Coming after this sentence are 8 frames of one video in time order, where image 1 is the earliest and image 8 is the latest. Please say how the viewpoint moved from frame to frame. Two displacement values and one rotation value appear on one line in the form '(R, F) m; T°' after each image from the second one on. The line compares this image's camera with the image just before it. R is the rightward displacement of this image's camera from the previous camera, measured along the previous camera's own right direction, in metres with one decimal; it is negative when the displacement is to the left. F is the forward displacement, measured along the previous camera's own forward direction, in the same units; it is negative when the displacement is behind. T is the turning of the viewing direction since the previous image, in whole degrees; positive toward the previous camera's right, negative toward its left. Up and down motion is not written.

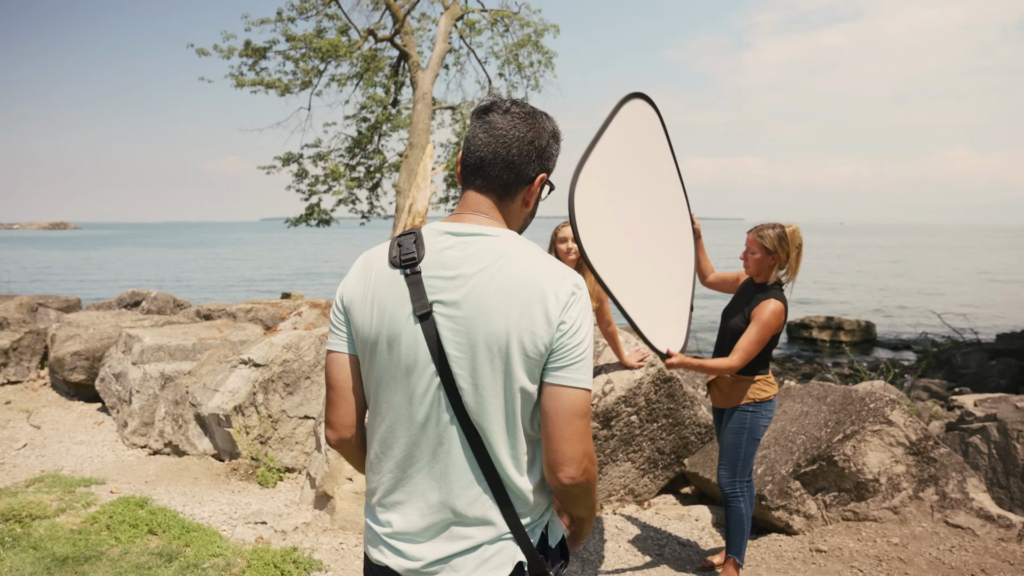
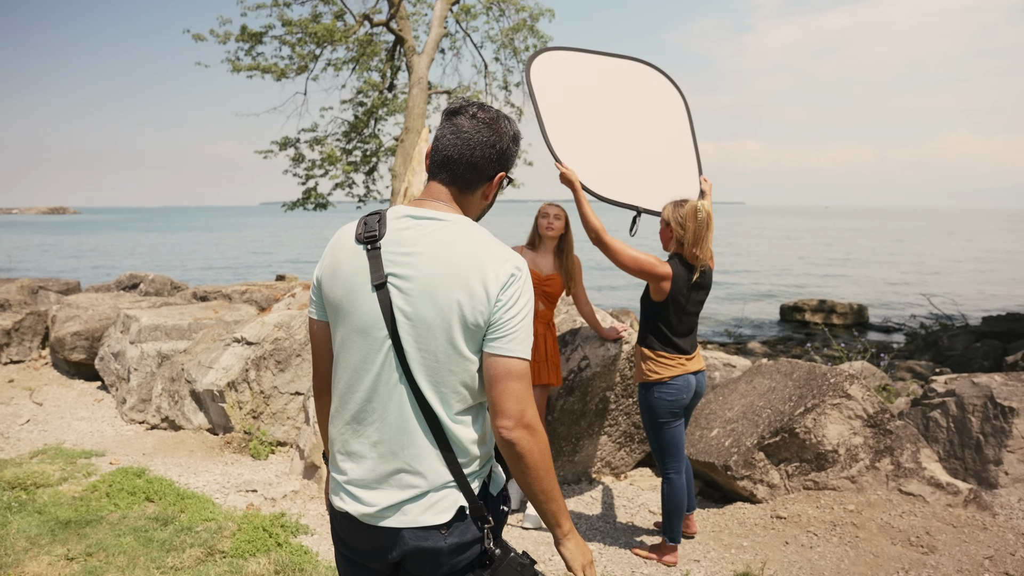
(+0.2, -0.2) m; 0°
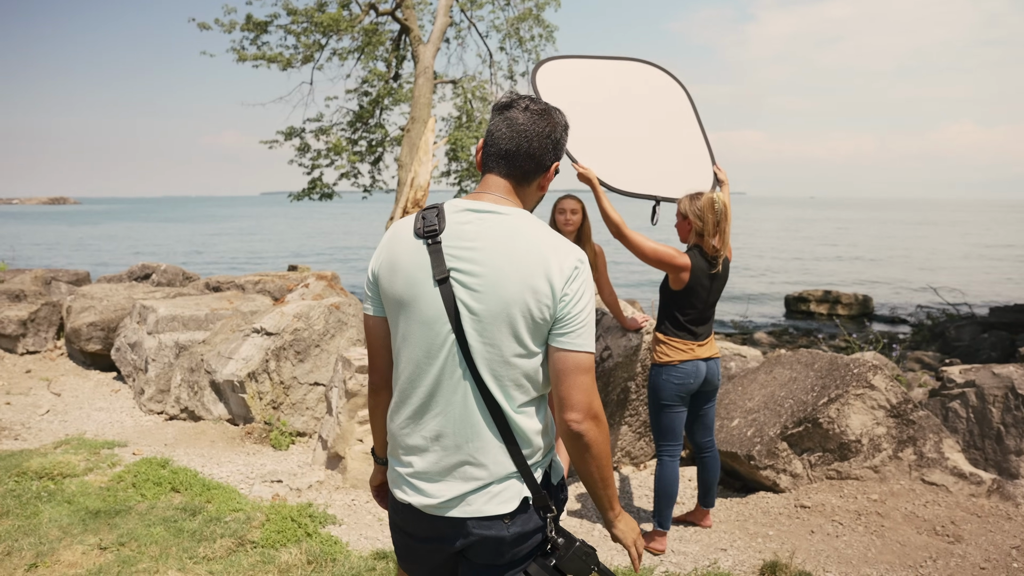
(-0.2, 0.0) m; 0°
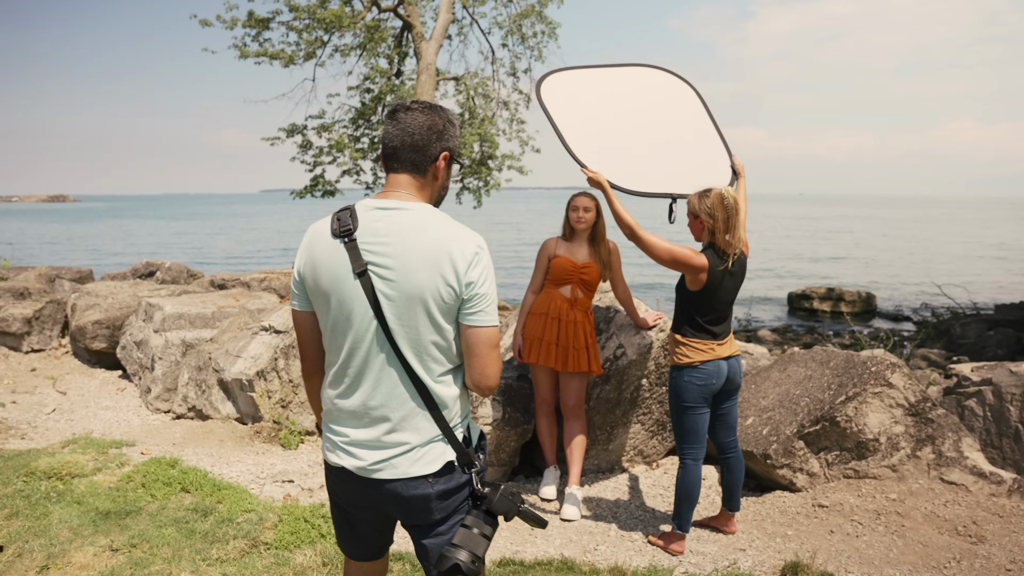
(-0.1, +0.1) m; 0°
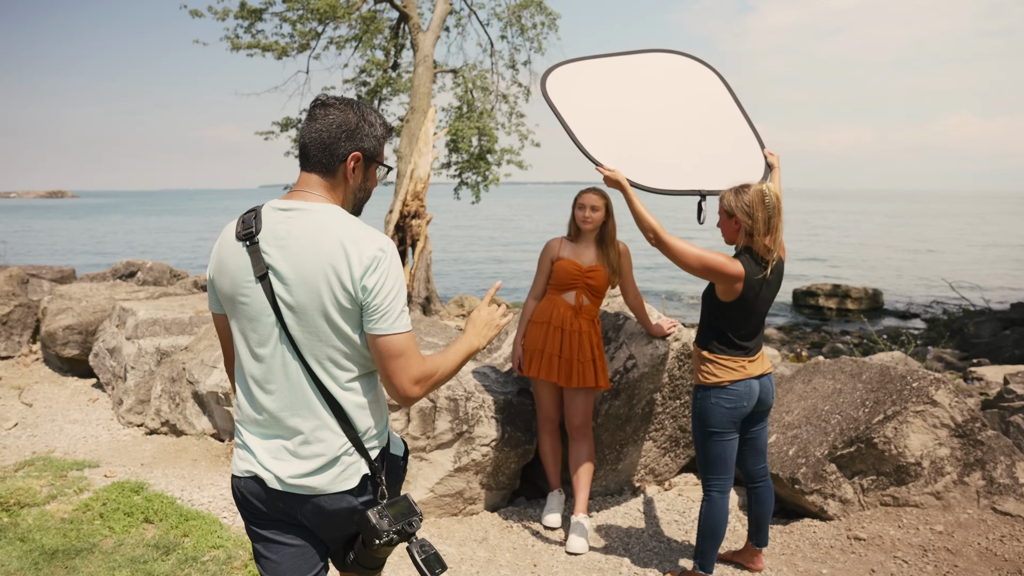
(0.0, +0.5) m; 0°
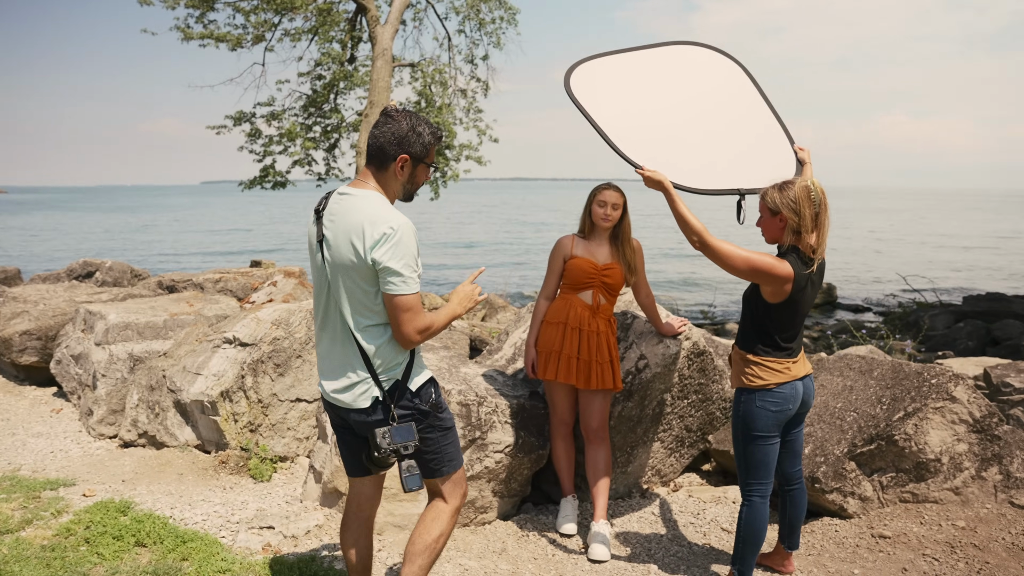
(-0.4, +0.2) m; +4°
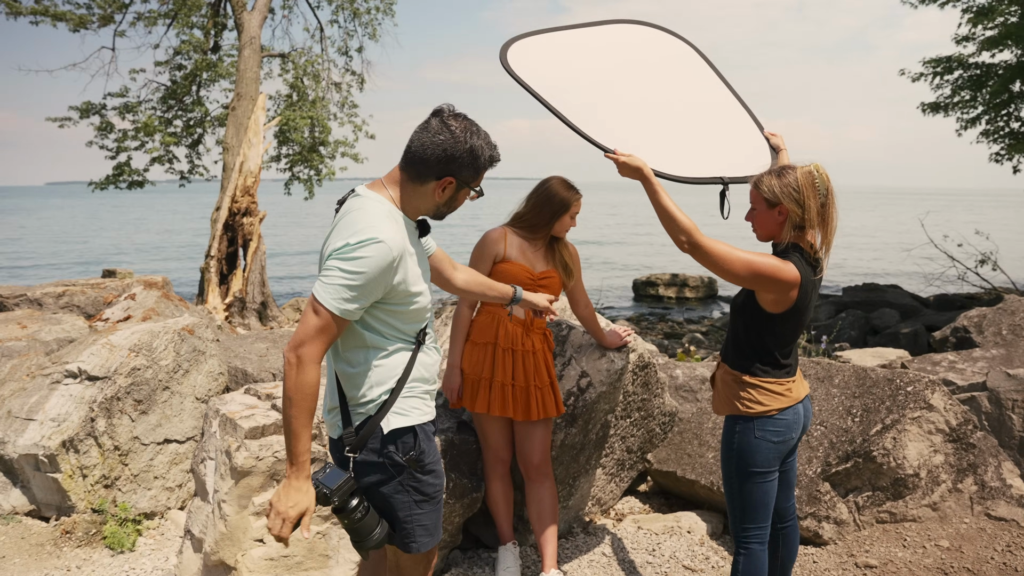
(-0.3, +0.8) m; +9°
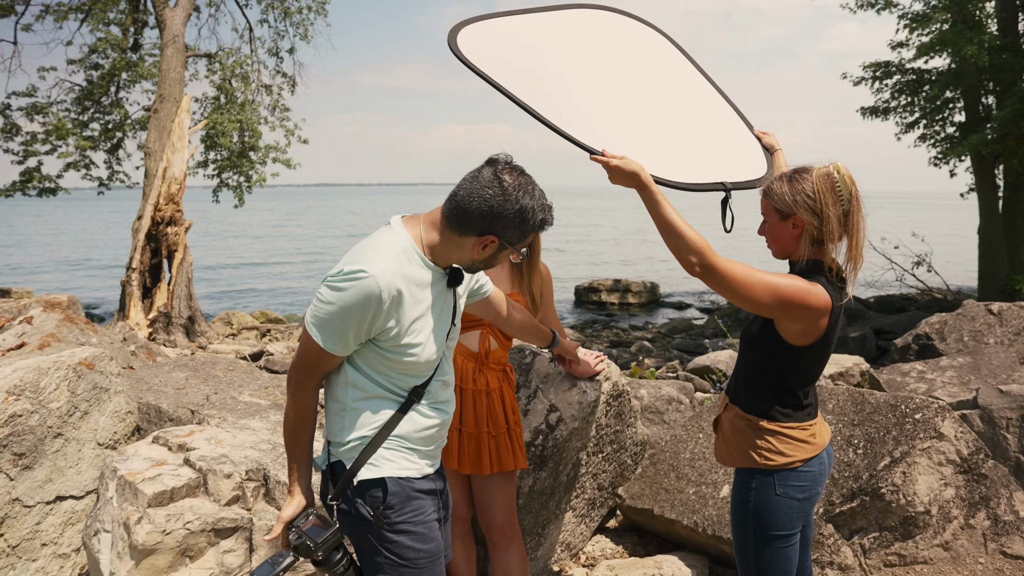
(-0.1, +0.6) m; +5°
